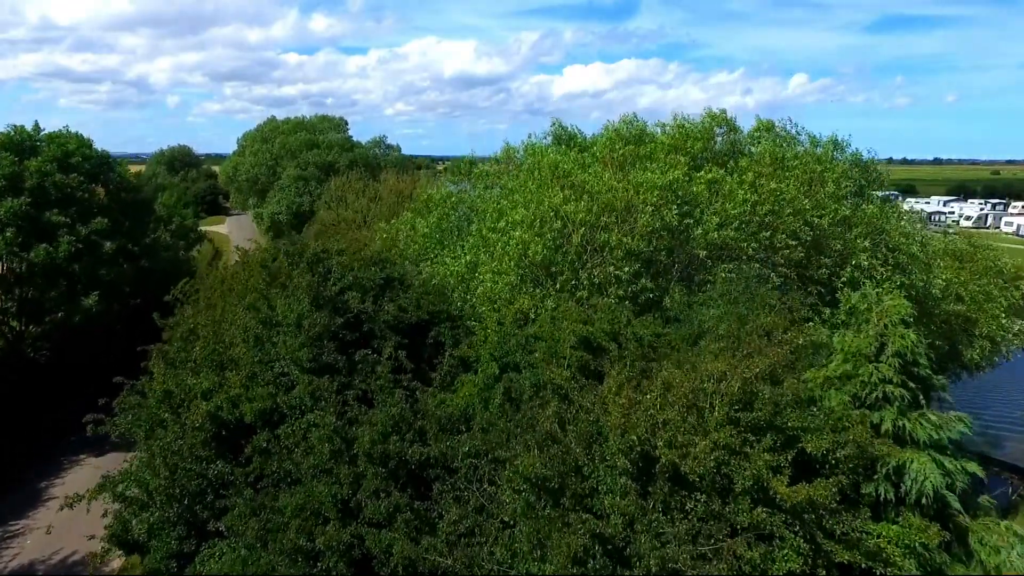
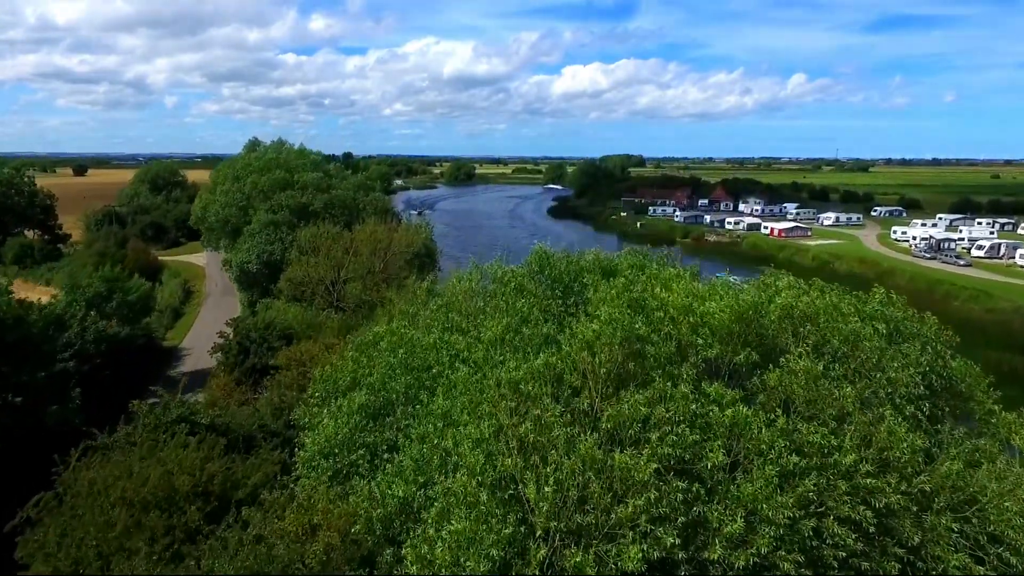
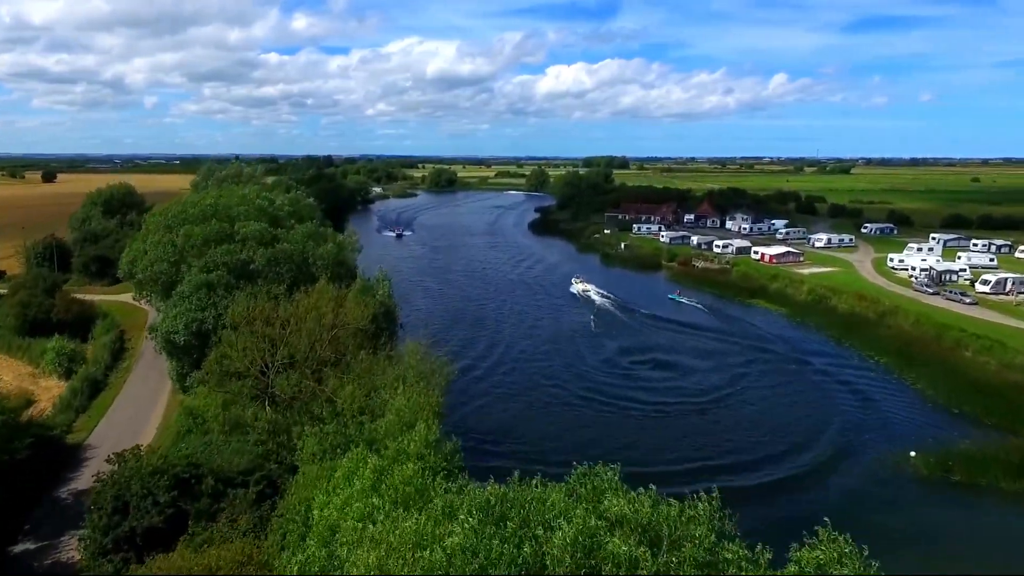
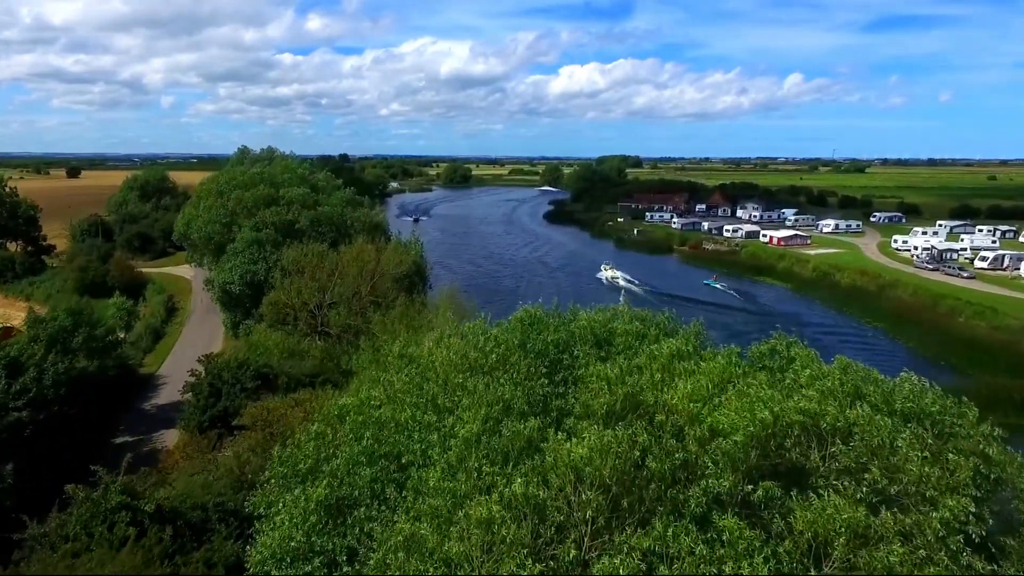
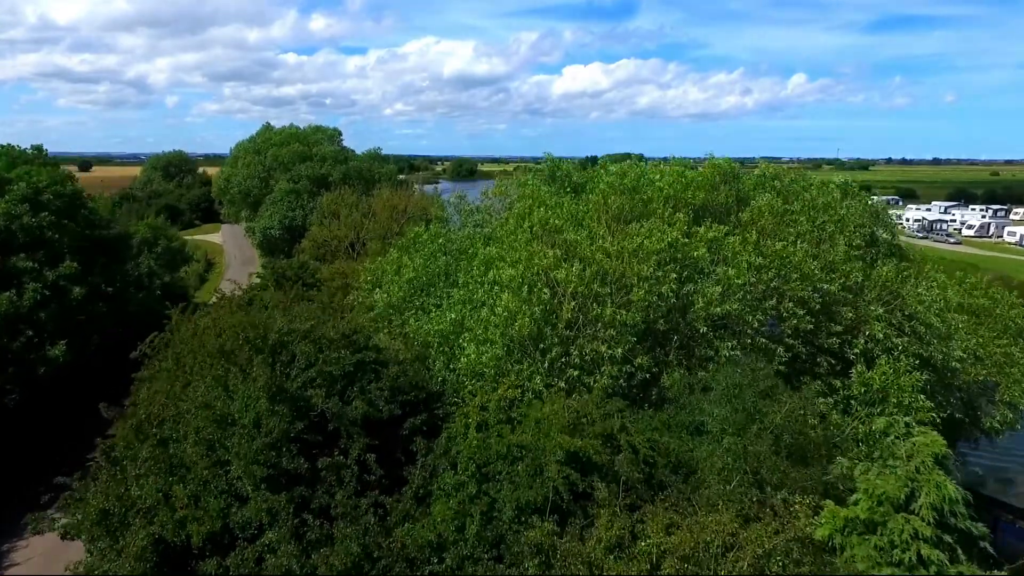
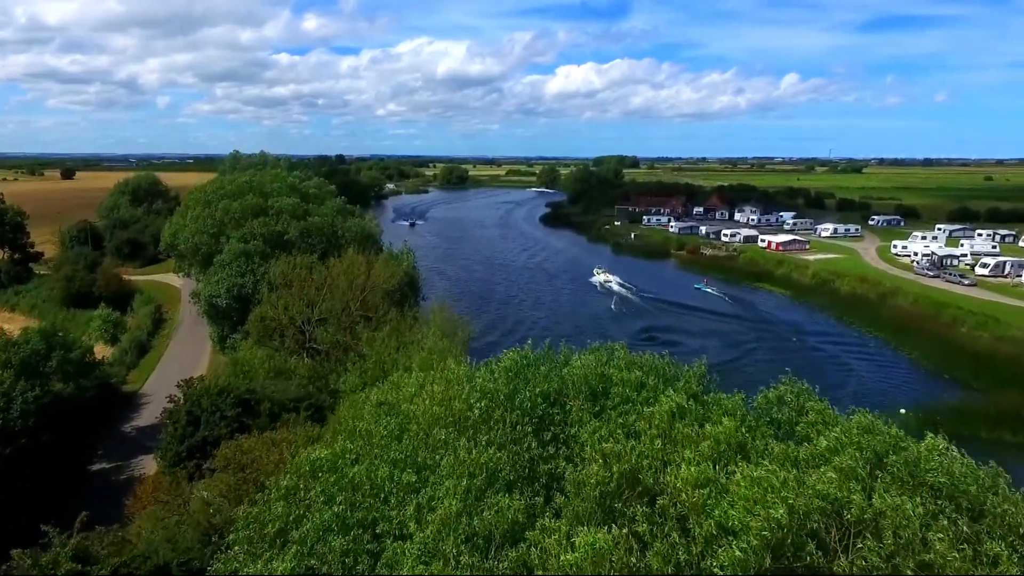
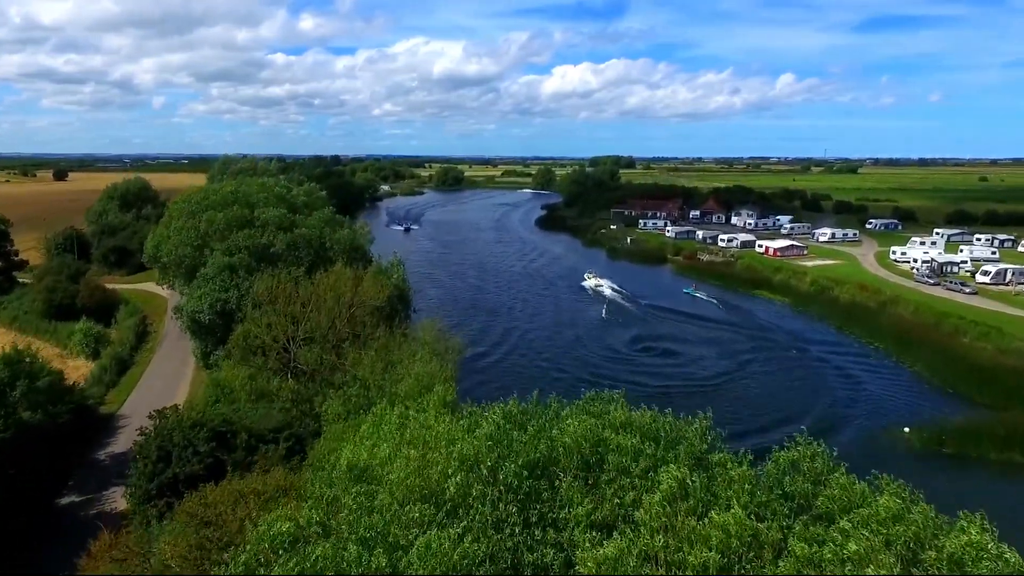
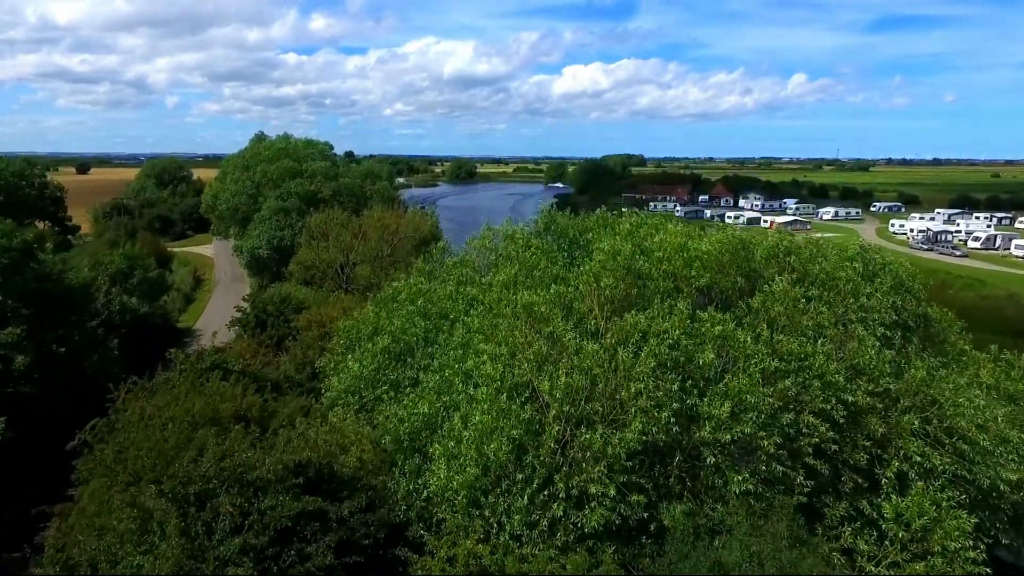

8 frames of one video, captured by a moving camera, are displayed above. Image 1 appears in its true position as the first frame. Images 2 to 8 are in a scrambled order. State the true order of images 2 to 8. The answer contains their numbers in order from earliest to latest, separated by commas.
5, 8, 2, 4, 6, 7, 3
